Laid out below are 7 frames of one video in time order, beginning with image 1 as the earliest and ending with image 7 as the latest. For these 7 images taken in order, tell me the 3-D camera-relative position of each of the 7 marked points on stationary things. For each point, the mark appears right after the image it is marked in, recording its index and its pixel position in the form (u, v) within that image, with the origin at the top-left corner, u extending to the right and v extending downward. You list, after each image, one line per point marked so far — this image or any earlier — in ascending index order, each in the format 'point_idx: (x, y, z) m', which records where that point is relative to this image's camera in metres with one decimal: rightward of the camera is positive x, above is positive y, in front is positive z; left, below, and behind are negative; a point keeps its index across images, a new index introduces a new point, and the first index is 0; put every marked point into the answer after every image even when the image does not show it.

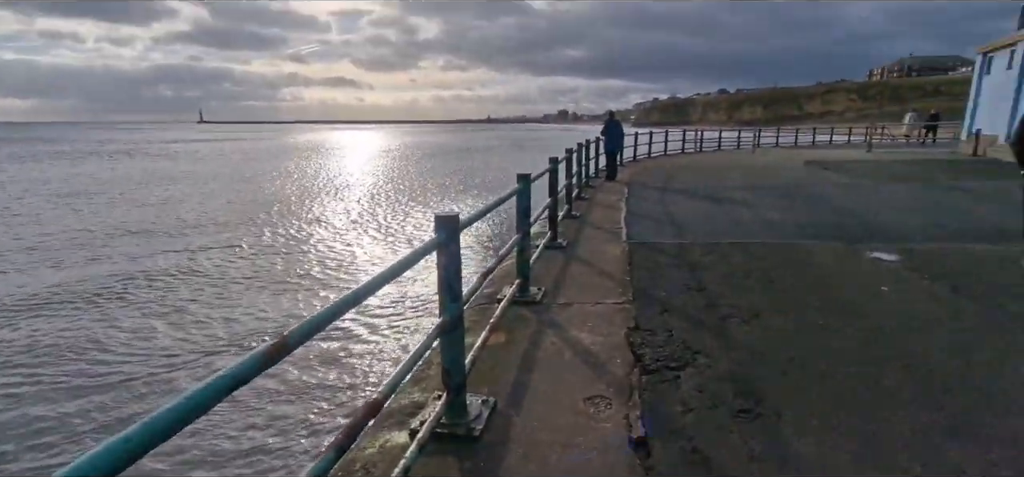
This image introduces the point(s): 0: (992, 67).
0: (+14.5, +5.2, +19.4) m
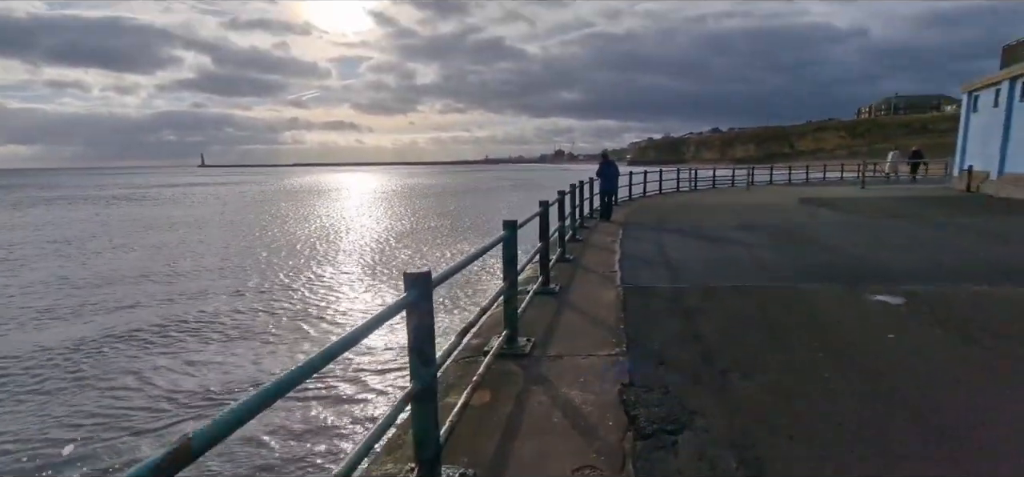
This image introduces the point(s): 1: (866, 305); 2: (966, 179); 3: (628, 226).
0: (+14.2, +4.1, +19.5) m
1: (+3.1, -0.6, +5.6) m
2: (+13.7, +1.8, +19.3) m
3: (+2.5, +0.3, +13.8) m
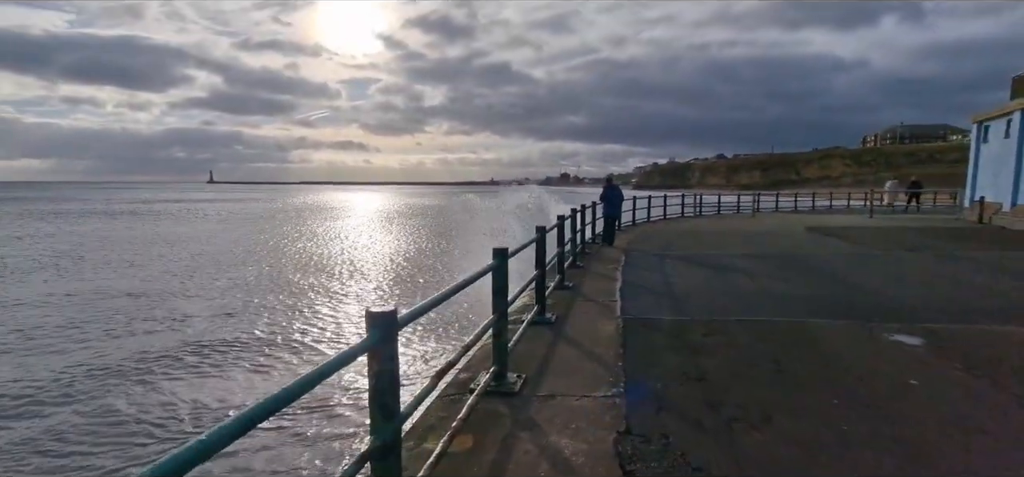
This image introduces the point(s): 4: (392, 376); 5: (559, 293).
0: (+14.3, +3.1, +19.2) m
1: (+3.0, -0.9, +5.2) m
2: (+13.8, +0.8, +18.9) m
3: (+2.5, -0.3, +13.5) m
4: (-0.4, -0.5, +2.3) m
5: (+0.6, -0.7, +8.3) m
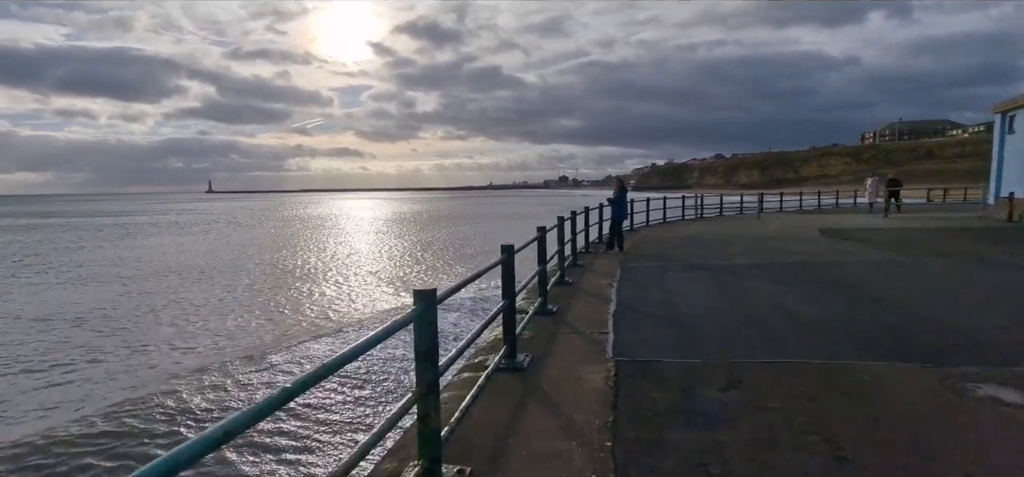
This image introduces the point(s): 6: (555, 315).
0: (+13.9, +3.1, +17.8) m
1: (+2.7, -1.0, +3.8) m
2: (+13.4, +0.8, +17.5) m
3: (+2.2, -0.5, +12.1) m
4: (-0.7, -0.6, +0.8) m
5: (+0.3, -0.9, +6.9) m
6: (+0.5, -0.9, +7.3) m
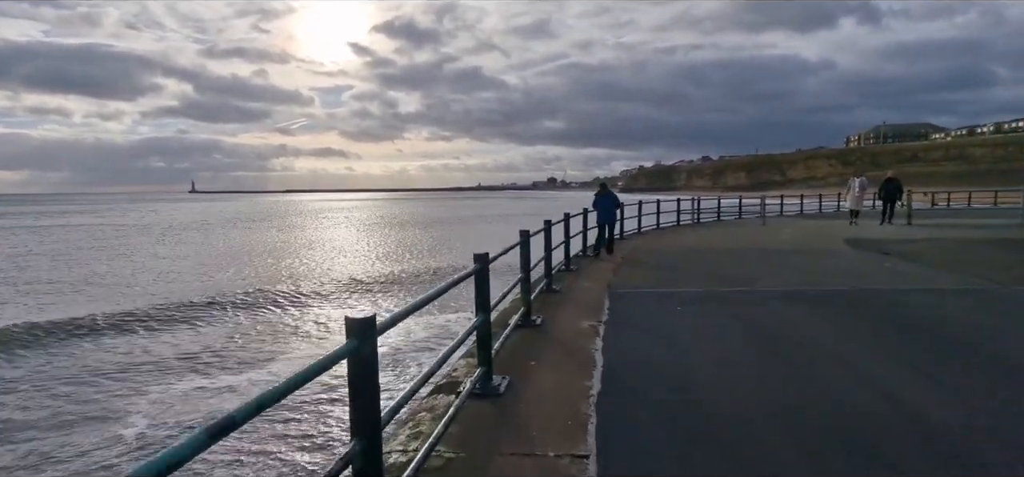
0: (+13.1, +2.9, +15.2) m
1: (+2.3, -1.2, +1.0) m
2: (+12.6, +0.6, +14.9) m
3: (+1.5, -0.7, +9.2) m
4: (-1.2, -0.9, -2.1) m
5: (-0.3, -1.1, +4.0) m
6: (-0.1, -1.1, +4.4) m
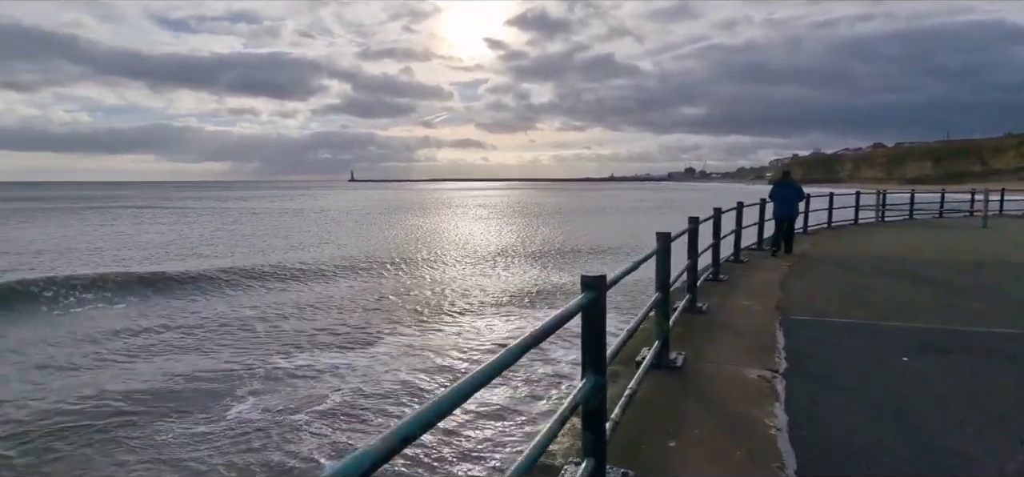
0: (+15.6, +2.6, +10.3) m
1: (+2.0, -1.4, -1.3) m
2: (+15.0, +0.3, +10.2) m
3: (+3.0, -0.7, +6.9) m
4: (-2.0, -1.0, -3.6) m
5: (+0.1, -1.2, +2.1) m
6: (+0.4, -1.2, +2.5) m
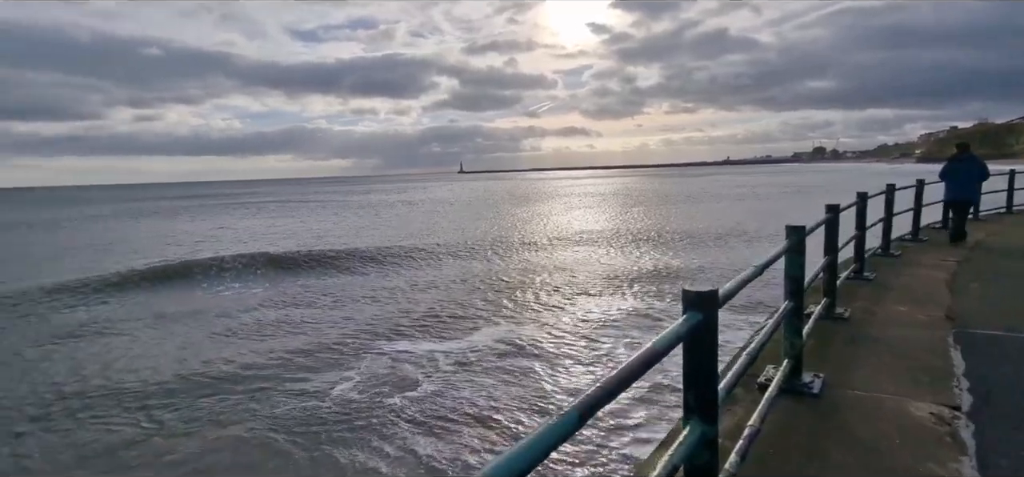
0: (+16.8, +3.0, +6.7) m
1: (+1.5, -1.4, -2.4) m
2: (+16.2, +0.7, +6.7) m
3: (+3.8, -0.6, +5.5) m
4: (-2.8, -1.1, -4.1) m
5: (+0.2, -1.2, +1.3) m
6: (+0.6, -1.2, +1.6) m
